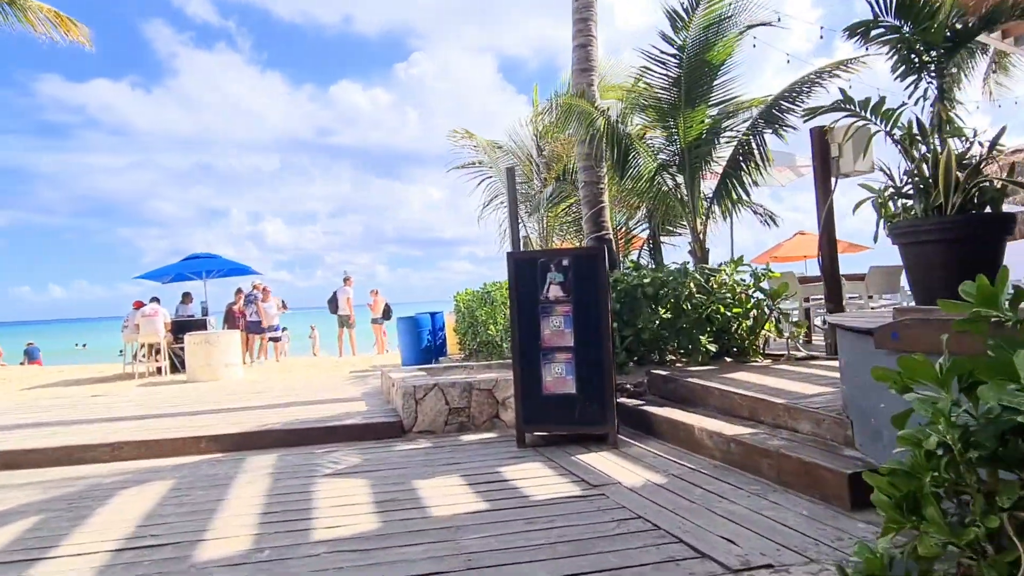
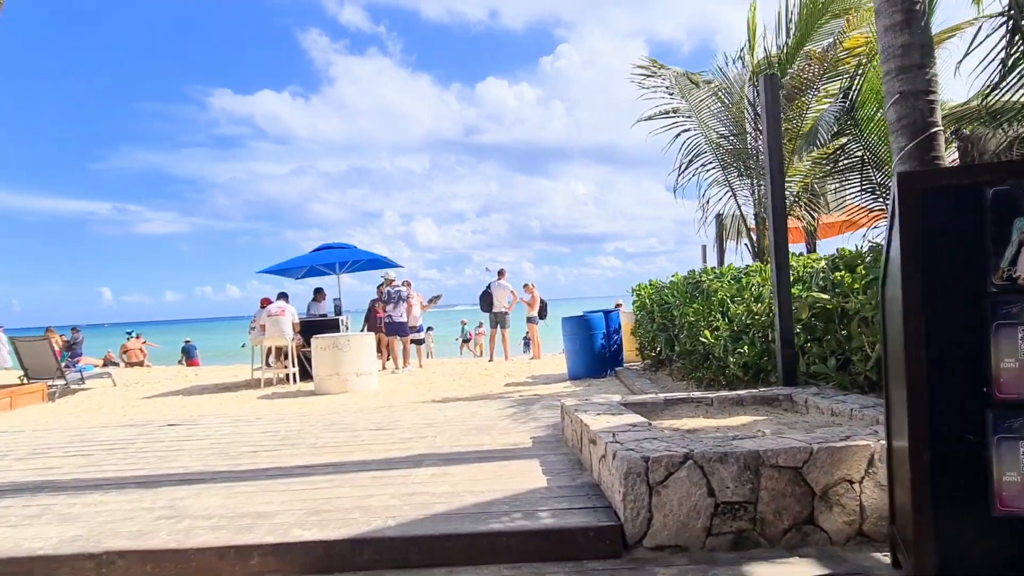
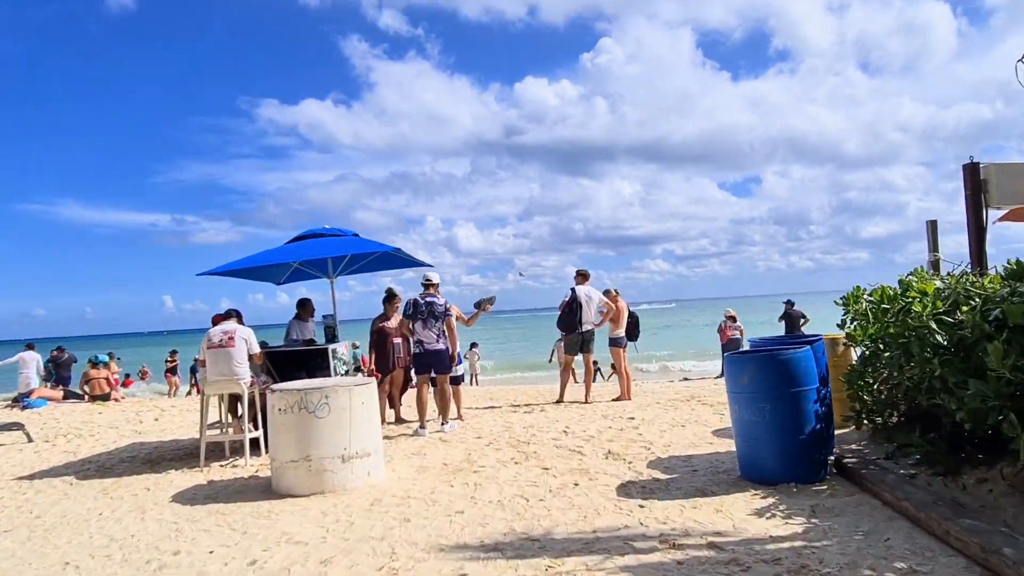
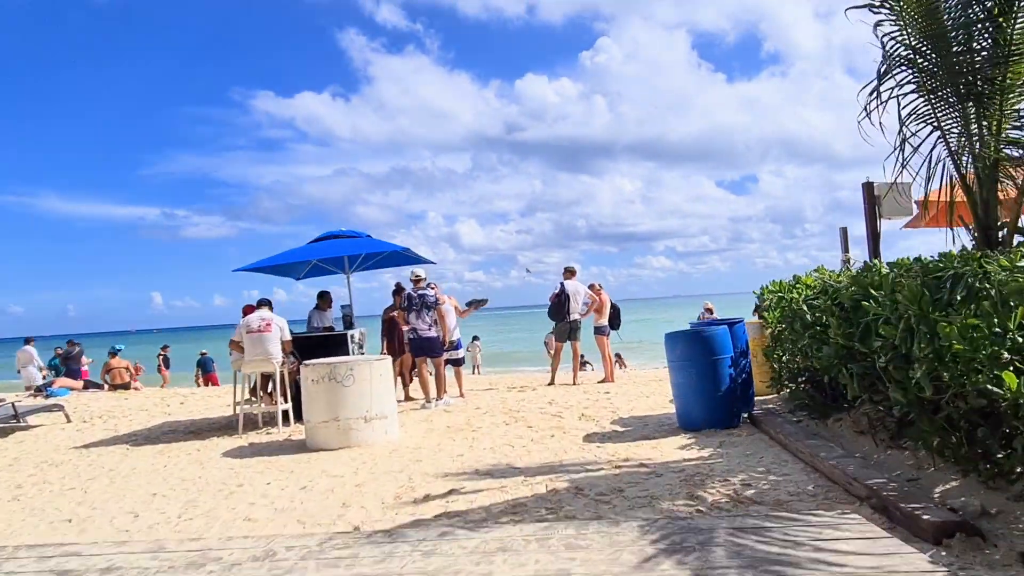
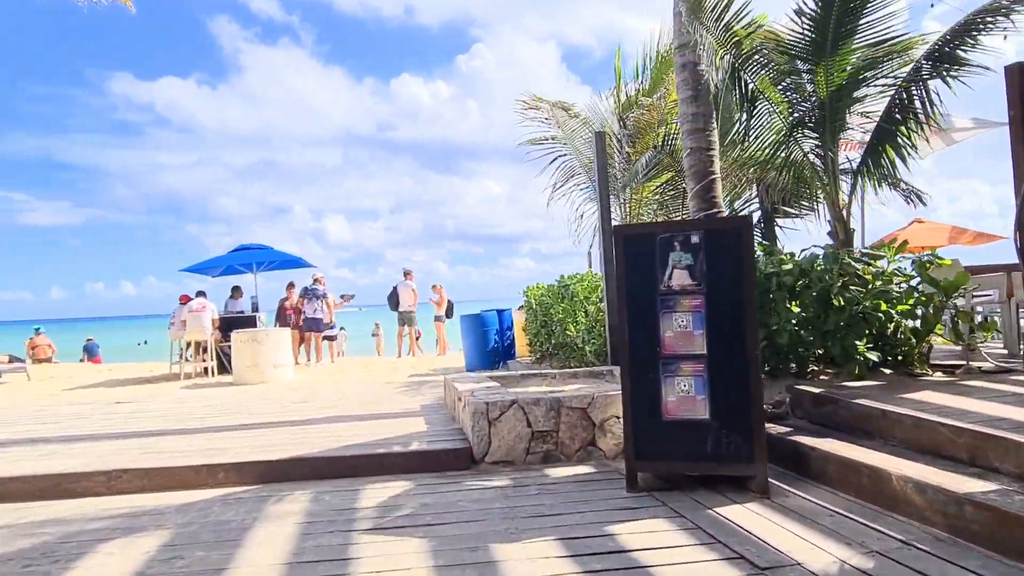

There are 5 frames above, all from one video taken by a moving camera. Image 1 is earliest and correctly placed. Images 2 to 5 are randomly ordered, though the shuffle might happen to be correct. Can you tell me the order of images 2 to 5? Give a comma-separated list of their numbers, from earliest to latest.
5, 2, 4, 3
